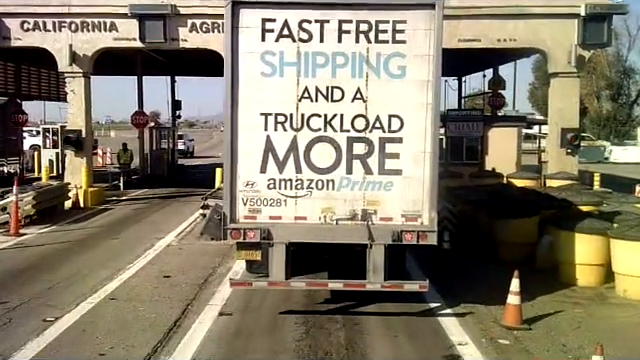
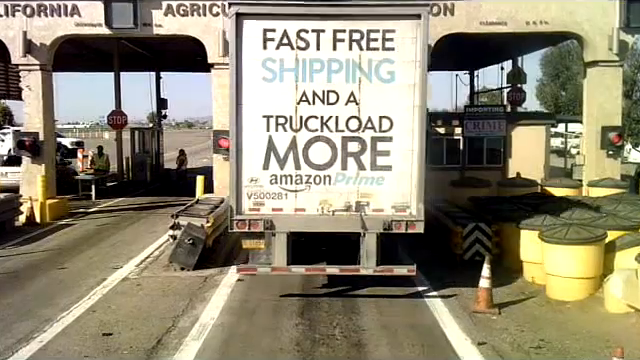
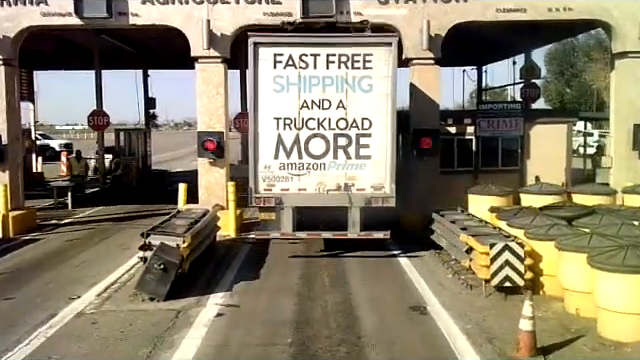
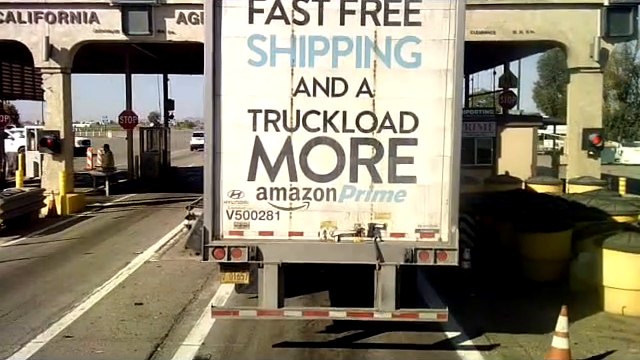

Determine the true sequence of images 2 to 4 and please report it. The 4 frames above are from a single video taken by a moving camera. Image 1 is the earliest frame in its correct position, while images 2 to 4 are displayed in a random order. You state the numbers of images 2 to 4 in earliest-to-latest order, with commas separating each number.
4, 2, 3
